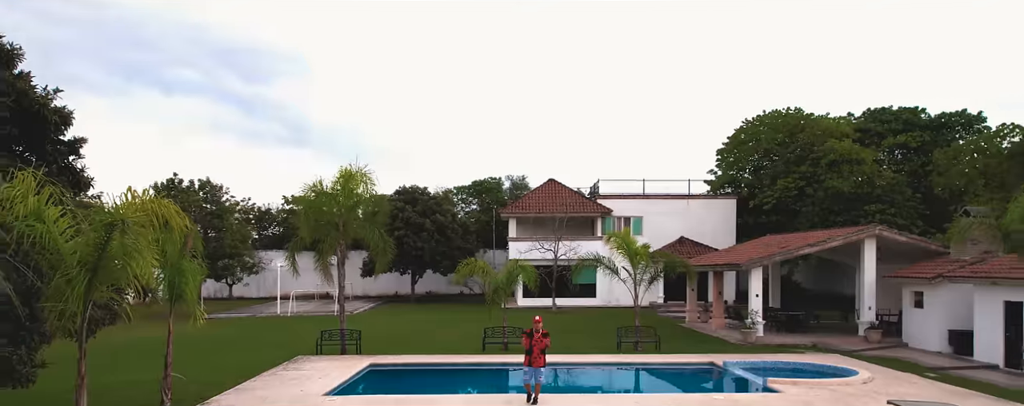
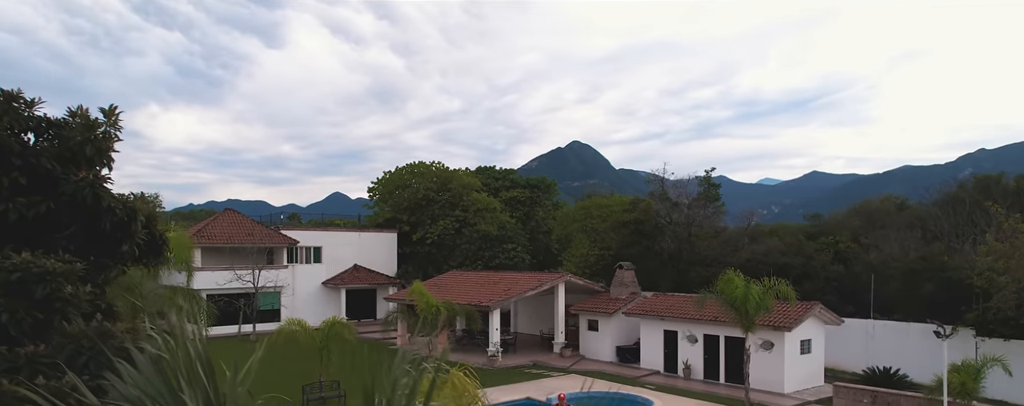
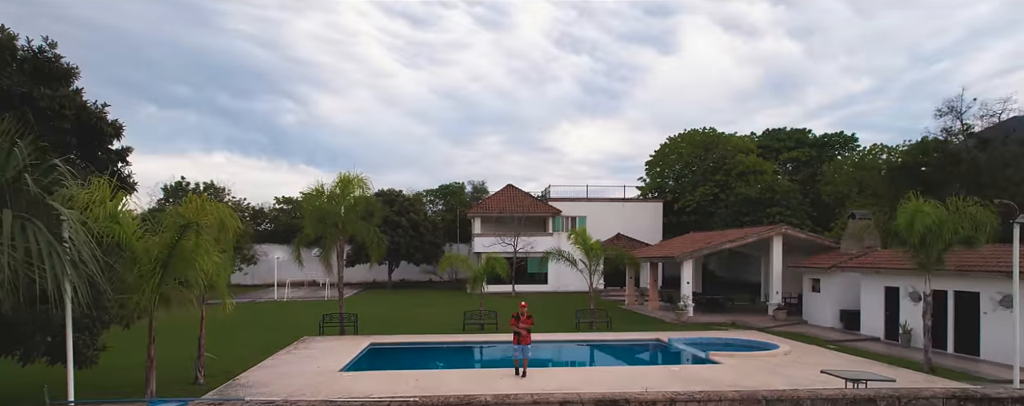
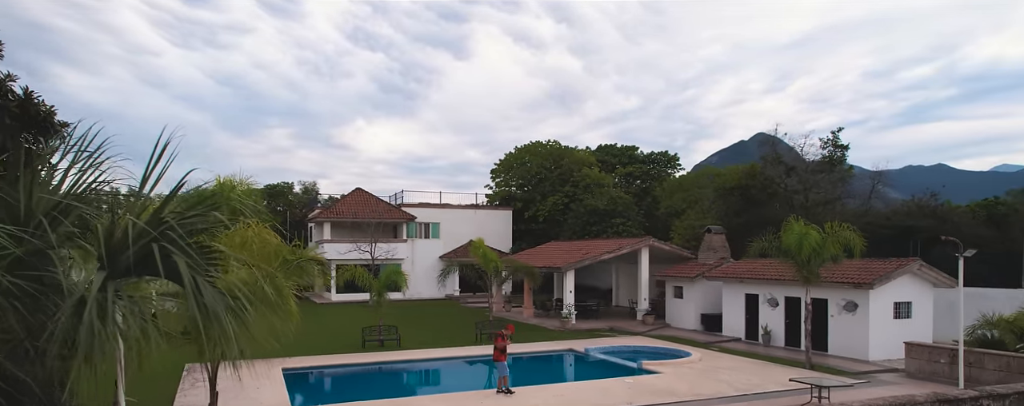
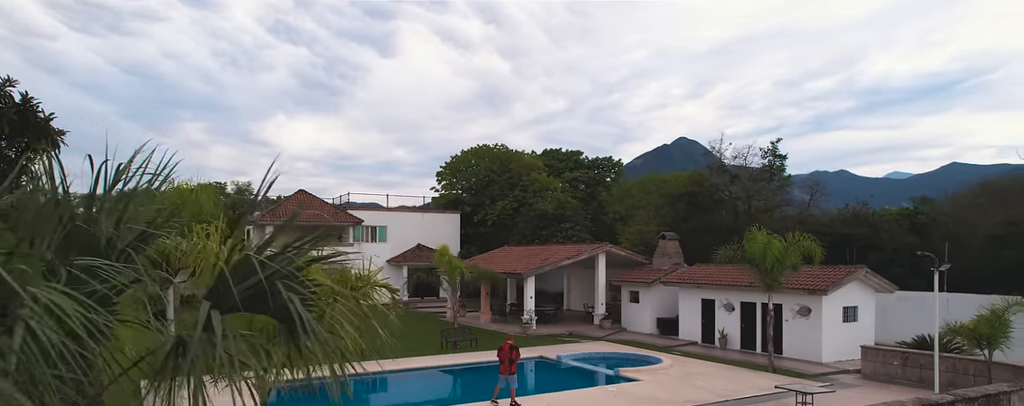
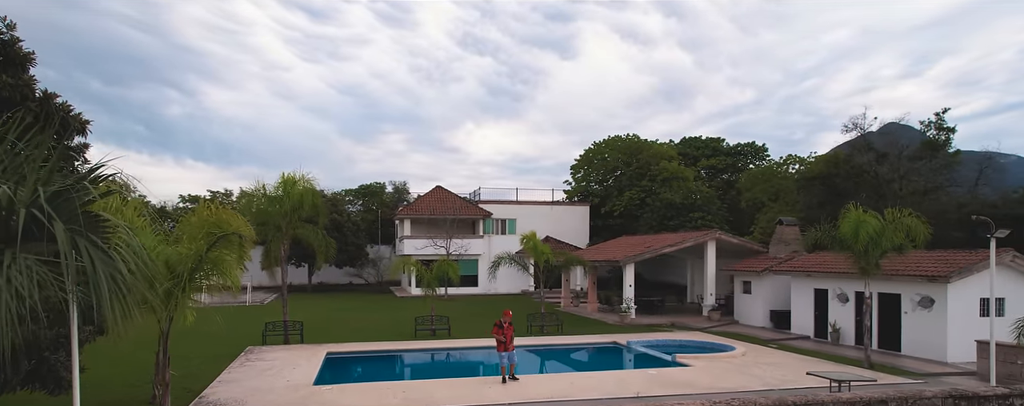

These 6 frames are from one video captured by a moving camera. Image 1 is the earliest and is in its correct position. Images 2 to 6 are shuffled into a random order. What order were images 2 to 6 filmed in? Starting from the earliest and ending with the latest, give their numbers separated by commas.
3, 6, 4, 5, 2
